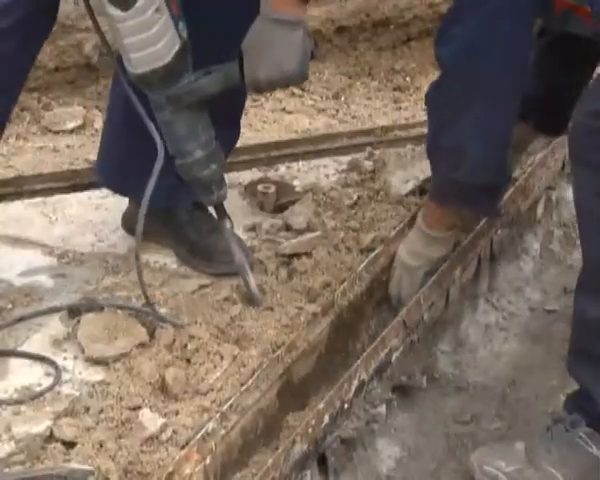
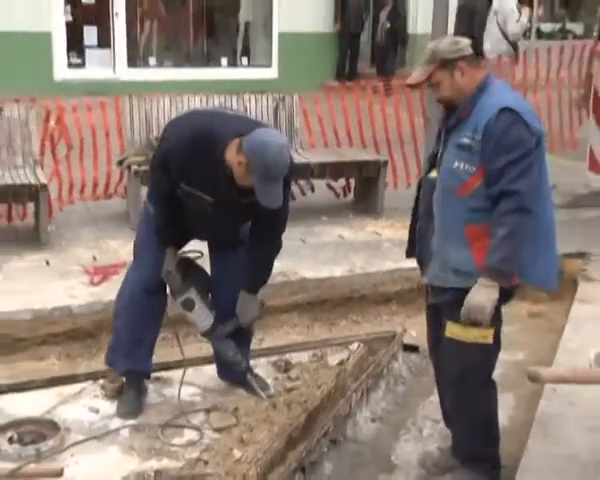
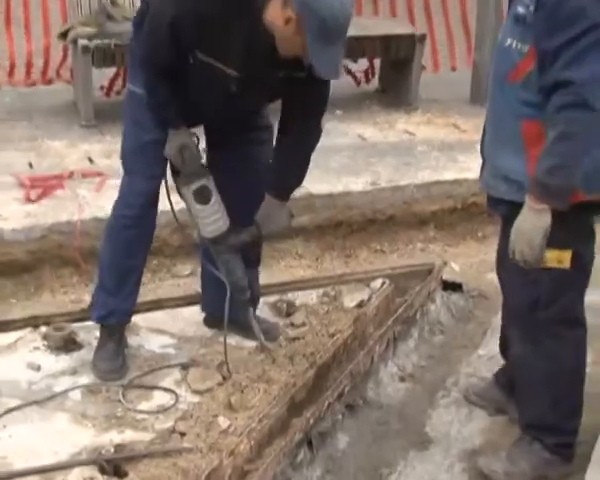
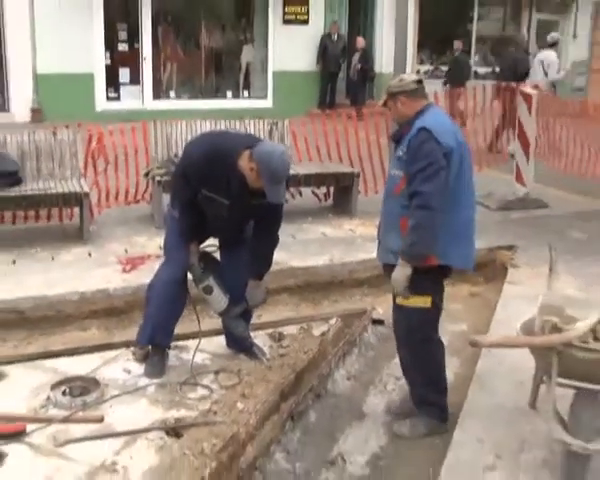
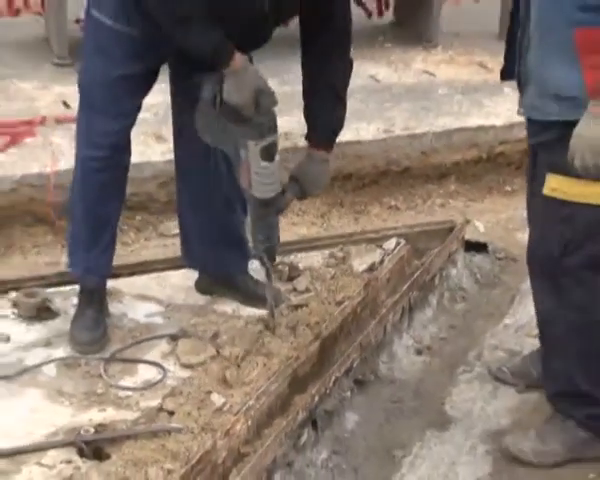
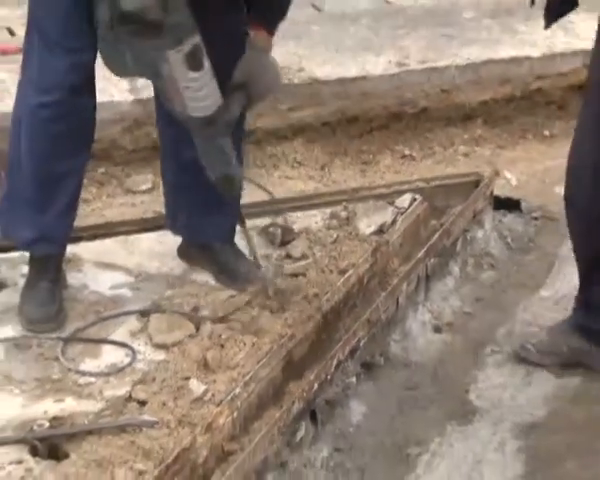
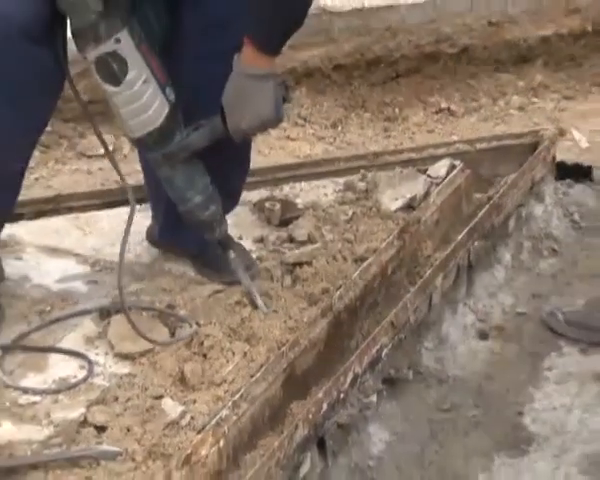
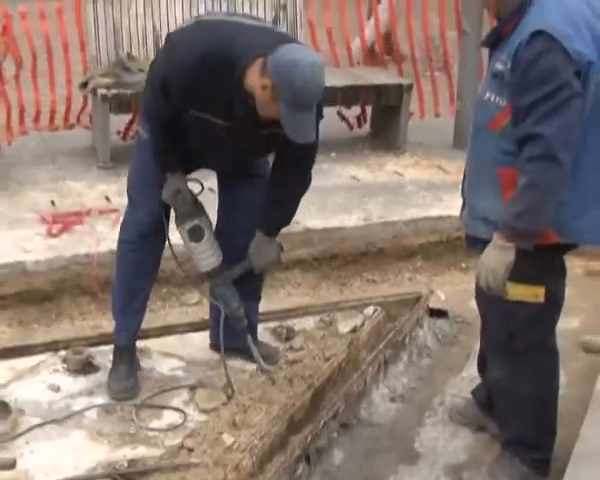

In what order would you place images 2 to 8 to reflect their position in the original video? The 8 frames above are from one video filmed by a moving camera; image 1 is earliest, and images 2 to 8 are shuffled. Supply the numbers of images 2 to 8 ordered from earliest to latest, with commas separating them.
7, 6, 5, 3, 8, 2, 4
